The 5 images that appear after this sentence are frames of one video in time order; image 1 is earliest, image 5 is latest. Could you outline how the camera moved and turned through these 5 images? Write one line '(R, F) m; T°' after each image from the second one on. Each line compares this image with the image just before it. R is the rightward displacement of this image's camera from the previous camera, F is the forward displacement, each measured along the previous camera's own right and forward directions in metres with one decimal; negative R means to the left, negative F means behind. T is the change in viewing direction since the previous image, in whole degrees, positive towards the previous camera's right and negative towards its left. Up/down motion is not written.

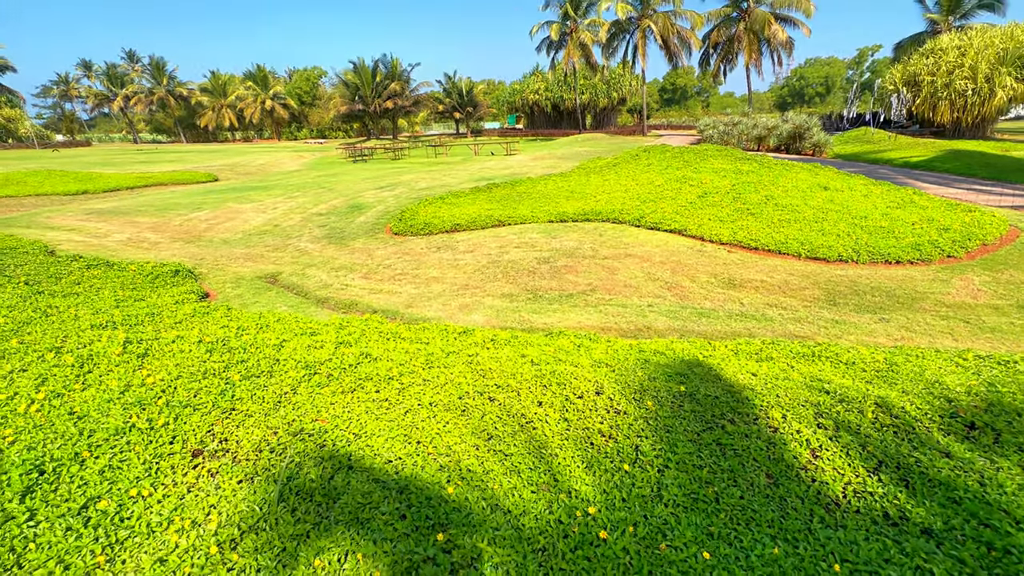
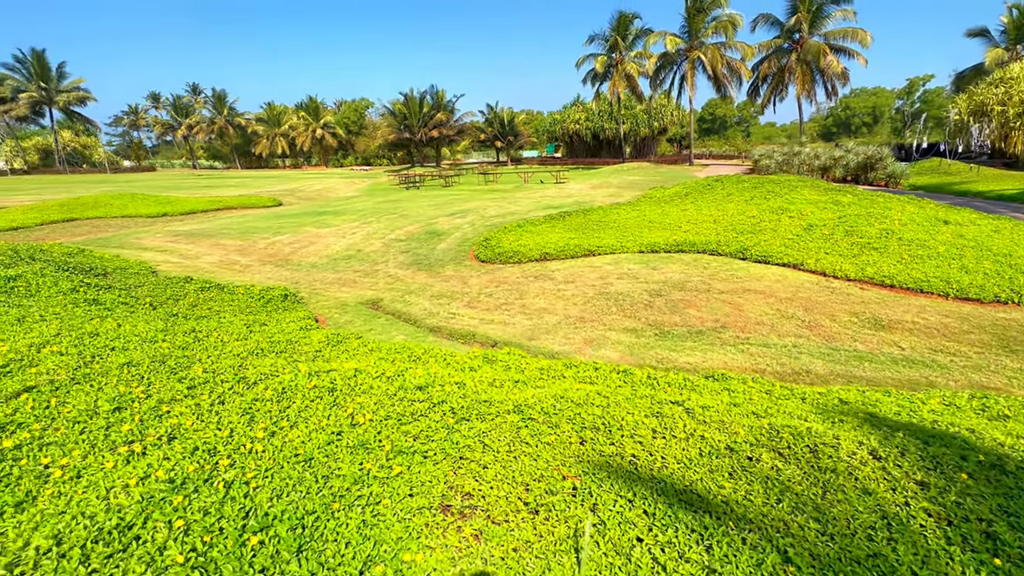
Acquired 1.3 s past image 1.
(-1.5, +0.2) m; -4°
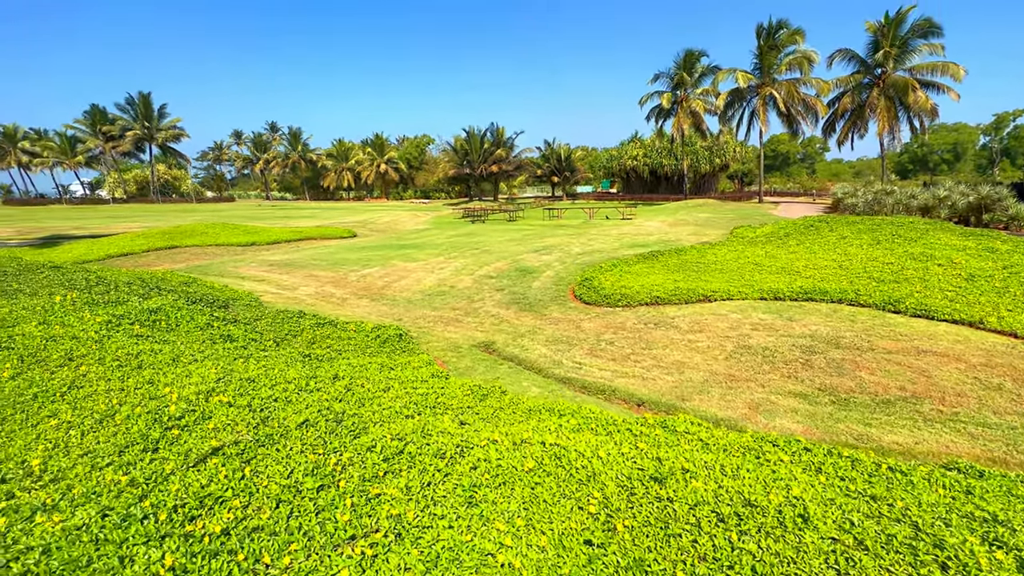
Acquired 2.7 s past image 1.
(-1.4, +0.5) m; -6°
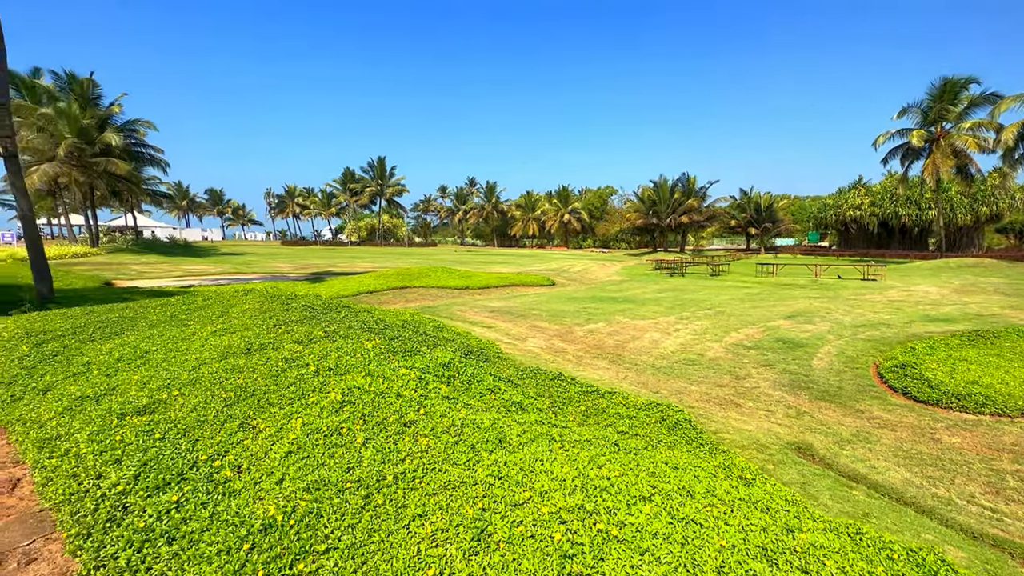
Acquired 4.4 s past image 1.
(-2.2, +0.9) m; -20°
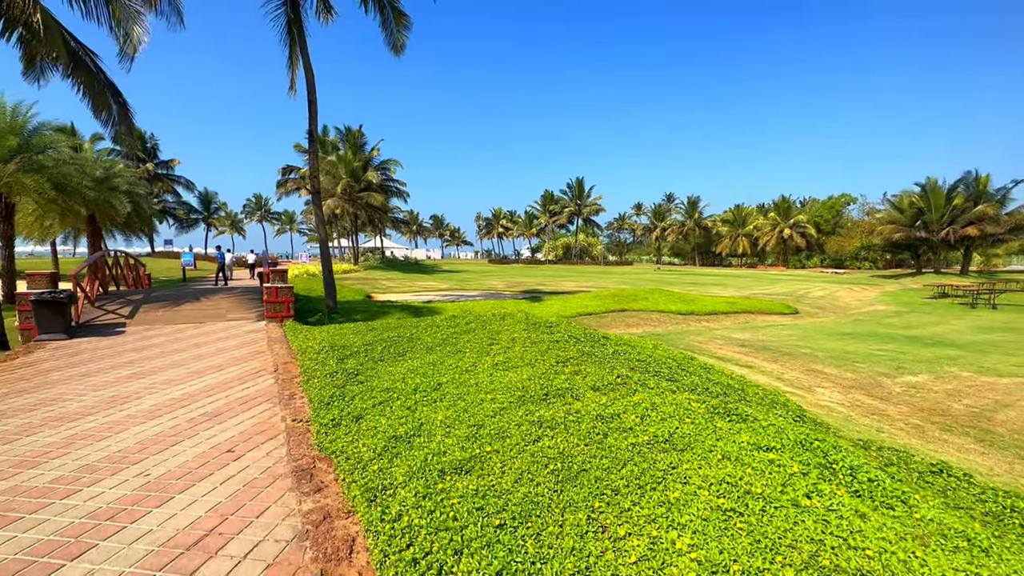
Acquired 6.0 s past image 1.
(-1.9, +1.2) m; -23°
